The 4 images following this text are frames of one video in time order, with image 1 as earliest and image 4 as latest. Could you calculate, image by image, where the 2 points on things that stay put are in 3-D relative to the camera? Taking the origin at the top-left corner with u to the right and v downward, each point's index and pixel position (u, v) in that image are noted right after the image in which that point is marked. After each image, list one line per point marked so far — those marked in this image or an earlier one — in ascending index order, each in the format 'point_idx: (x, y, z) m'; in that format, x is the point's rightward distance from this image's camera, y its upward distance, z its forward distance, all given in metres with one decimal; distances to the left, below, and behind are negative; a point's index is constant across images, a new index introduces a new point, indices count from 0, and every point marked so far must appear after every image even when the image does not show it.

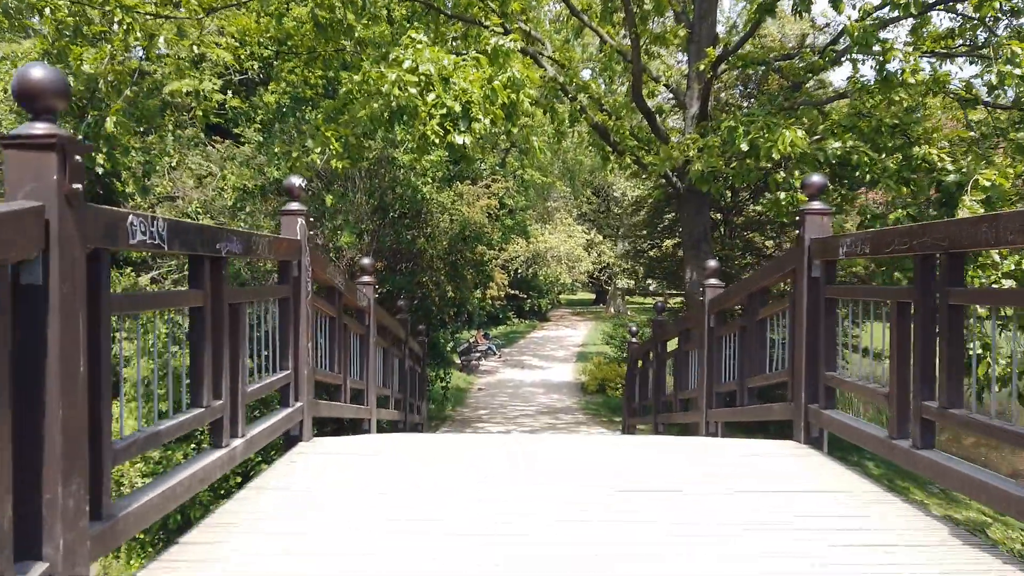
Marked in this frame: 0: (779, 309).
0: (+1.4, -0.1, +3.8) m
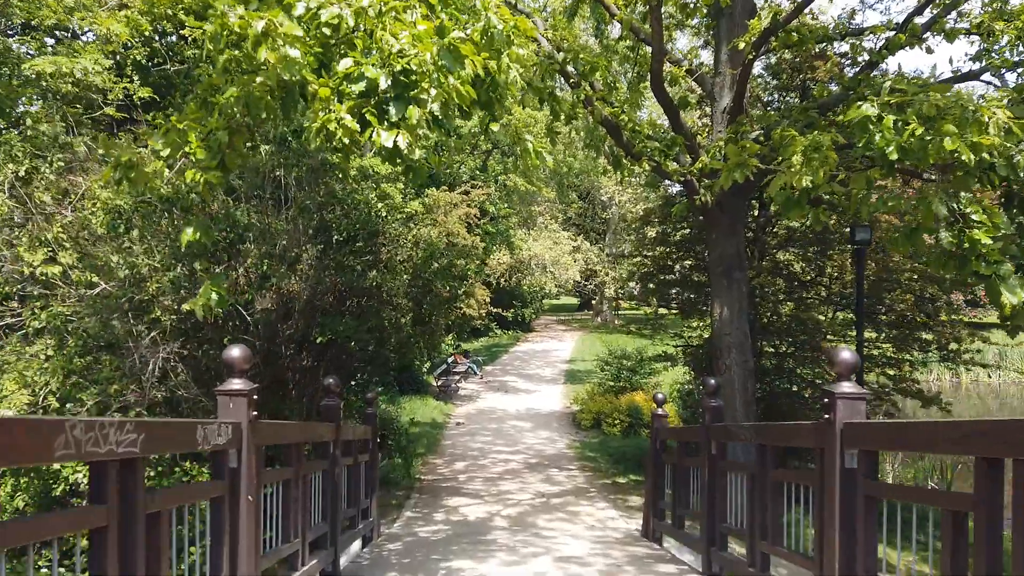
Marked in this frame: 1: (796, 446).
0: (+1.4, -0.6, +1.6) m
1: (+1.3, -0.7, +3.3) m
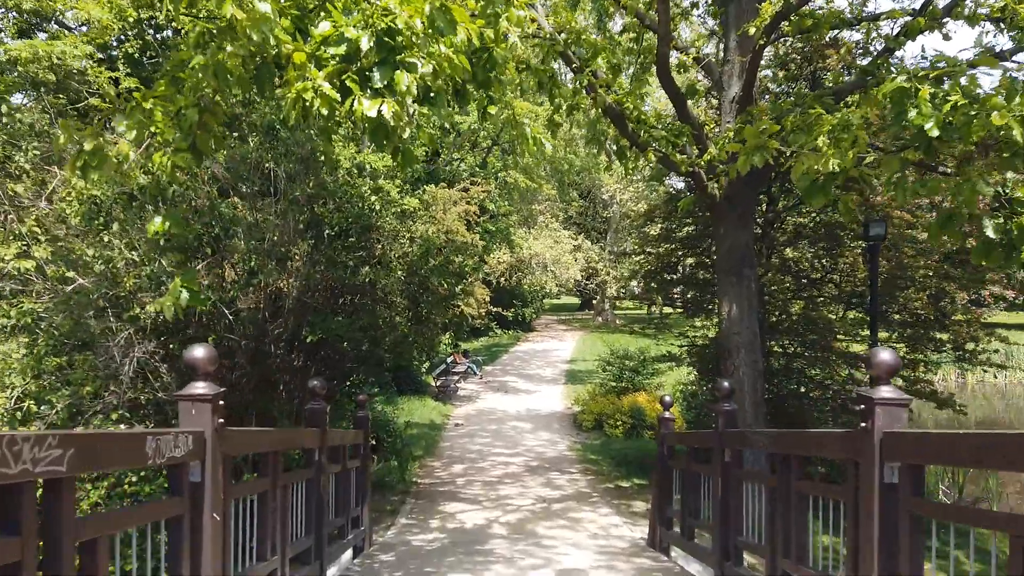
0: (+1.4, -0.5, +1.3) m
1: (+1.3, -0.7, +3.0) m
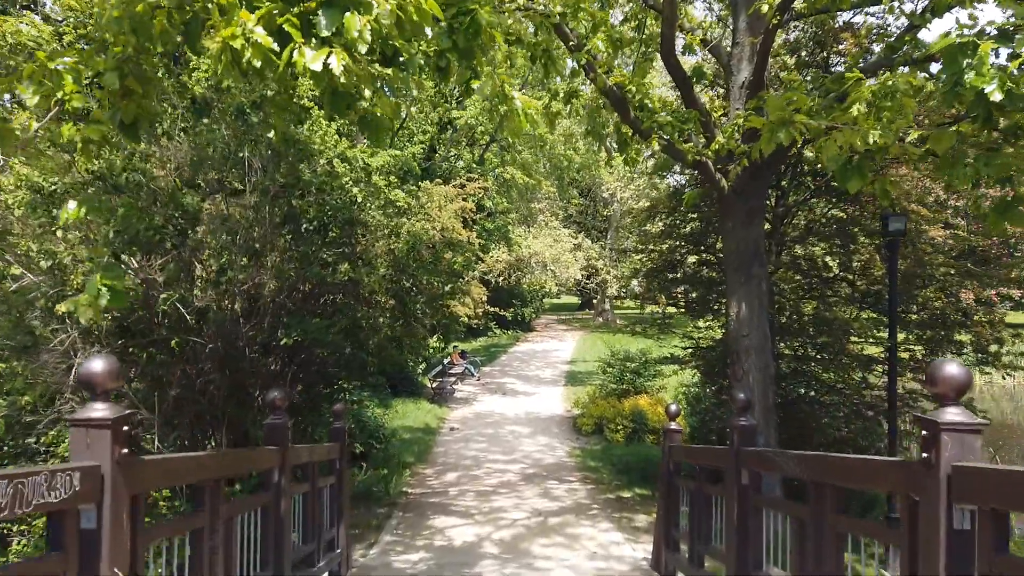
0: (+1.3, -0.5, +0.8) m
1: (+1.2, -0.7, +2.5) m
